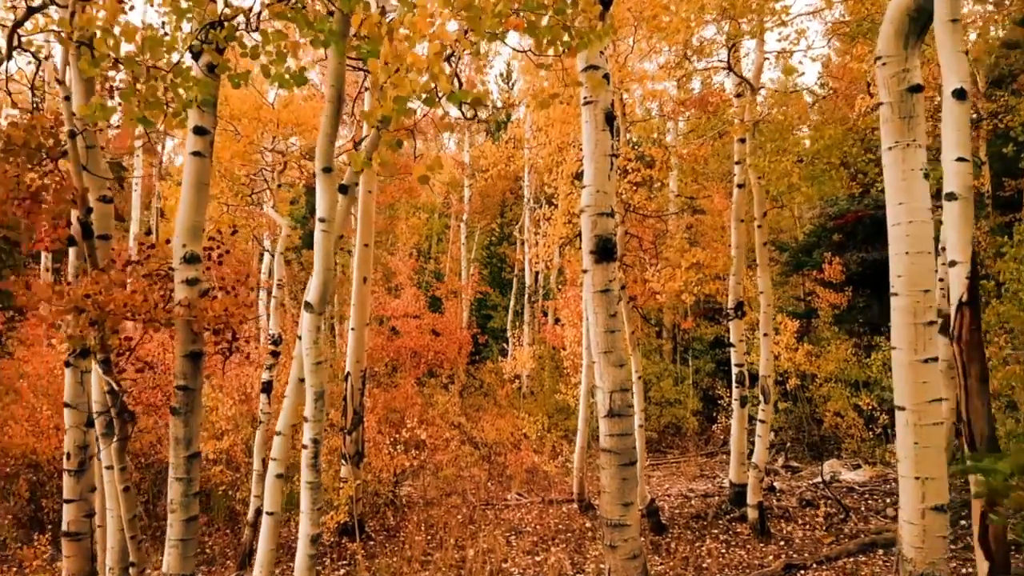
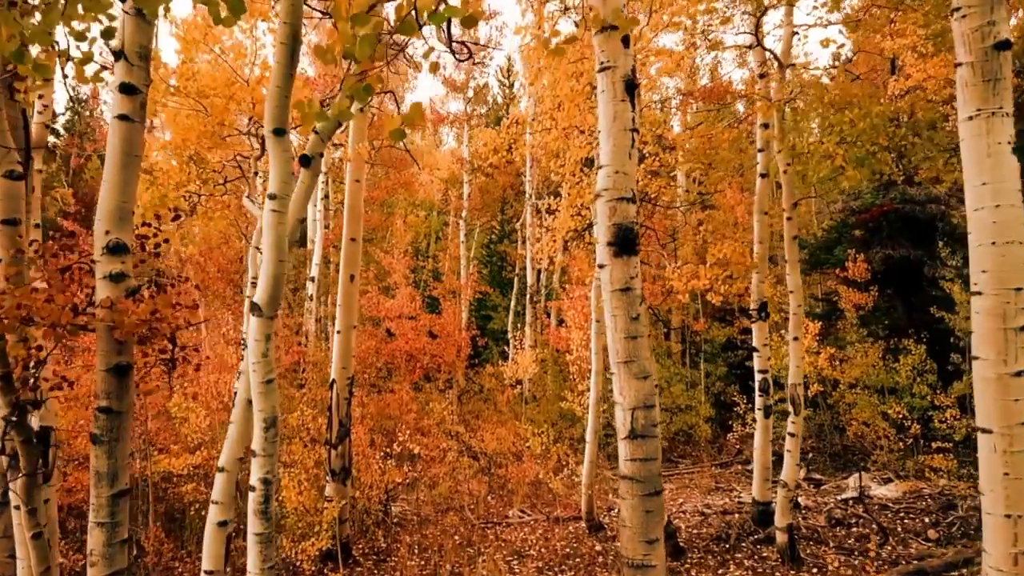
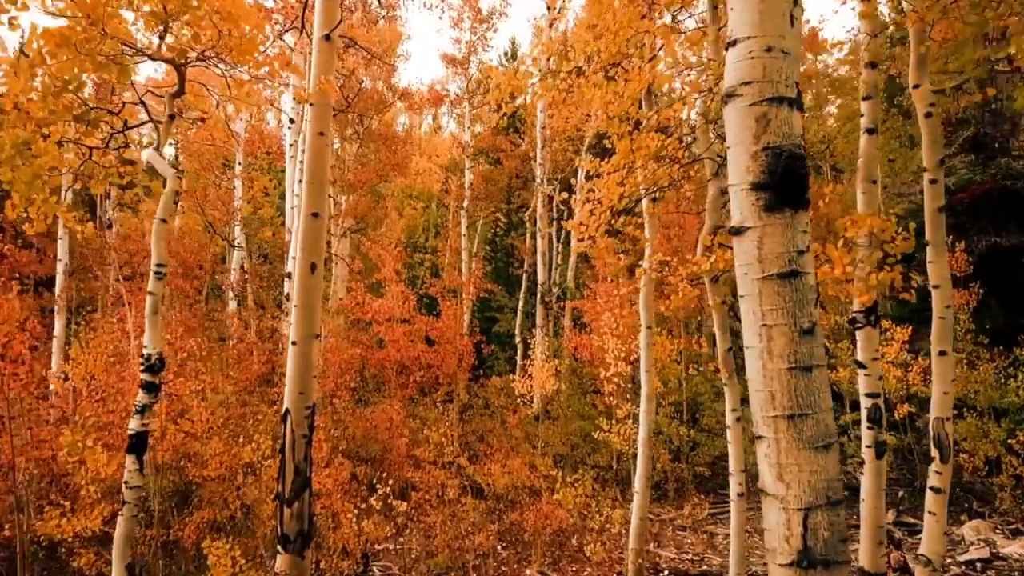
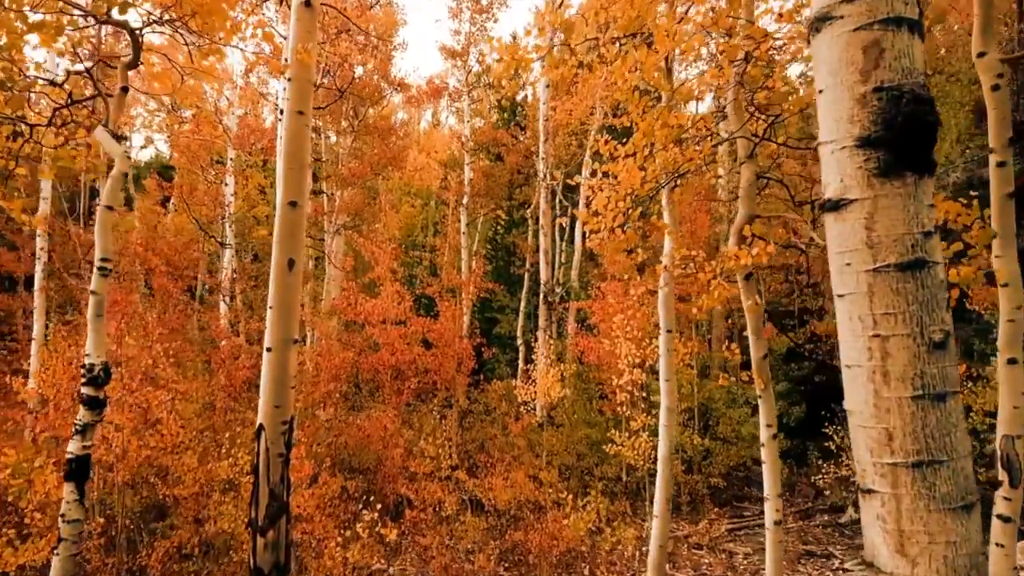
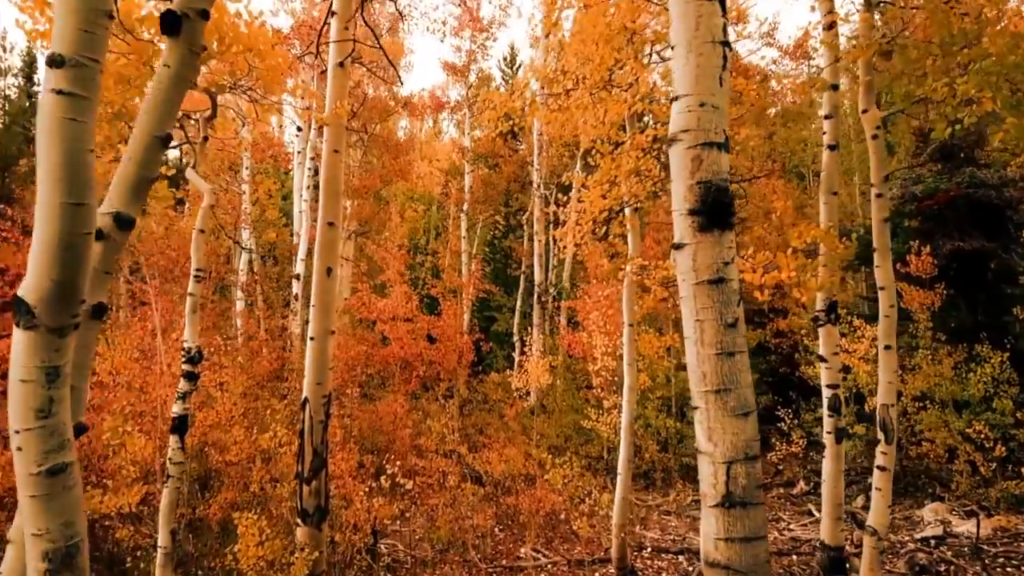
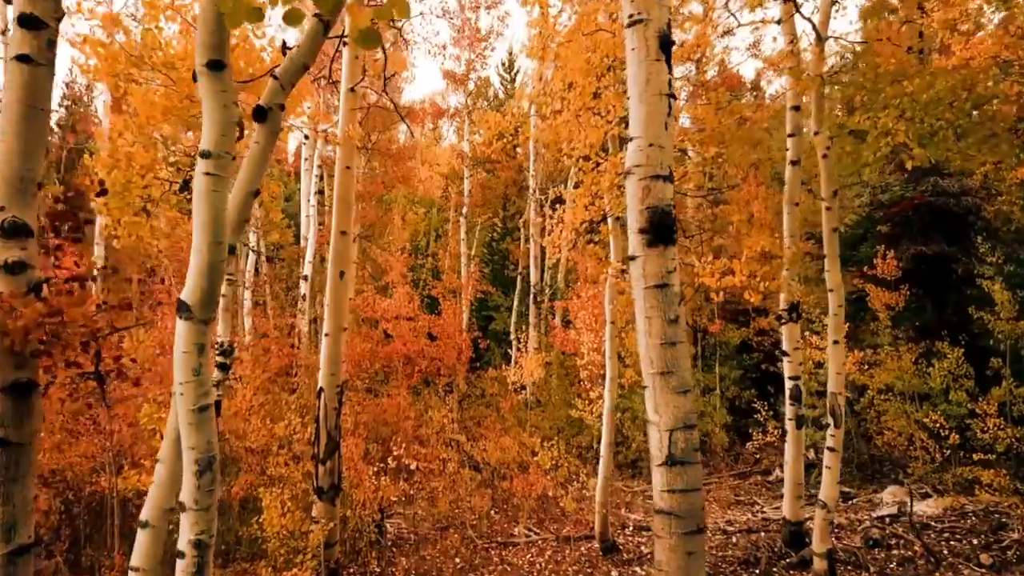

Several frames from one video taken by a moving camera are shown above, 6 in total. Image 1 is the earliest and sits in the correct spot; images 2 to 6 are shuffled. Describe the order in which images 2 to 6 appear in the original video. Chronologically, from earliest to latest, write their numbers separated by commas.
2, 6, 5, 3, 4
